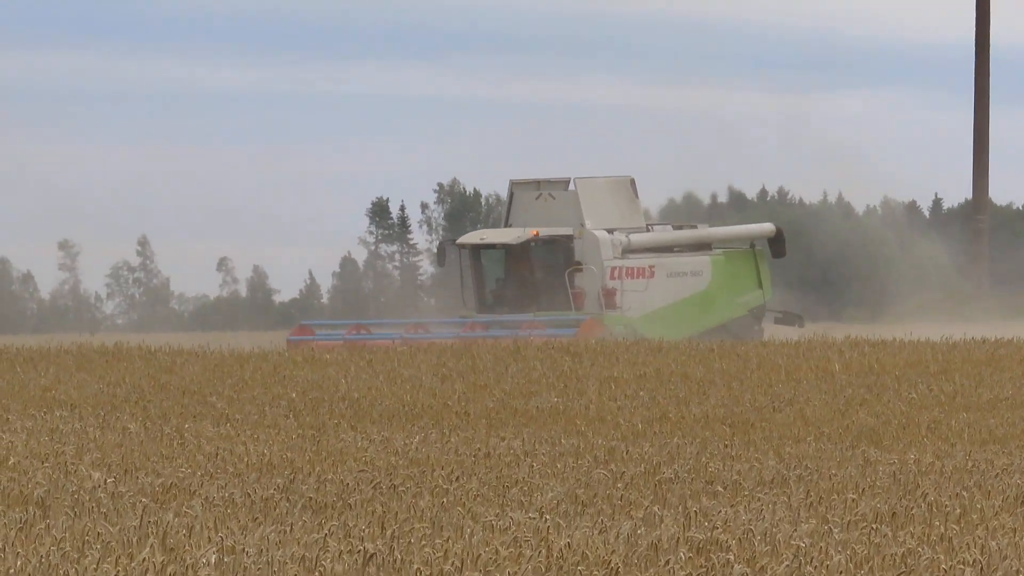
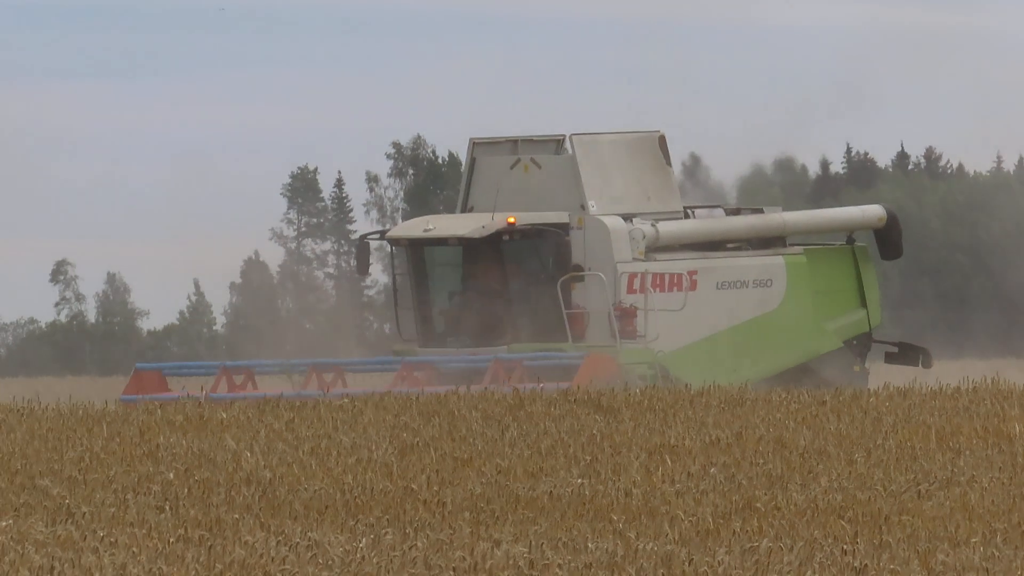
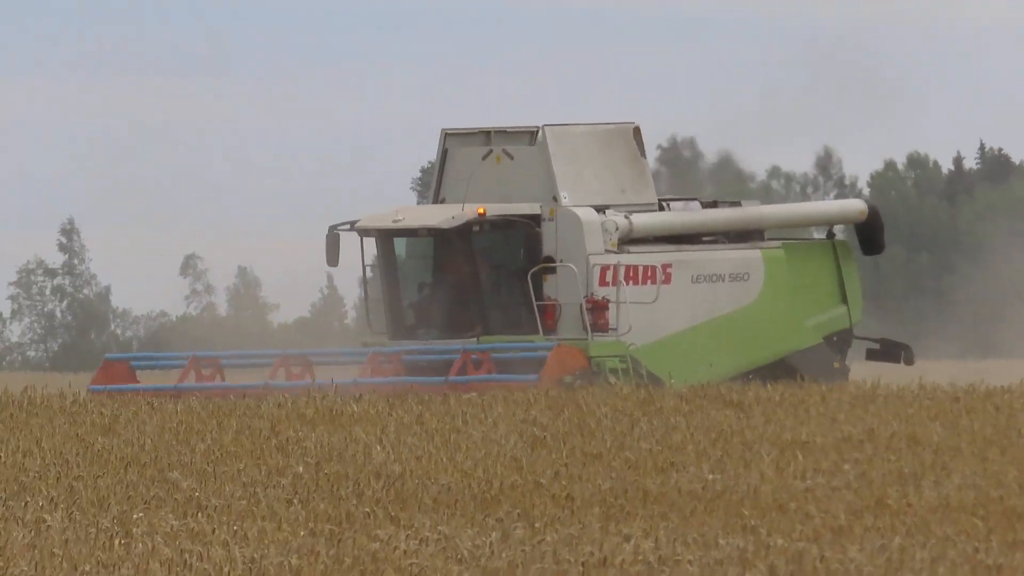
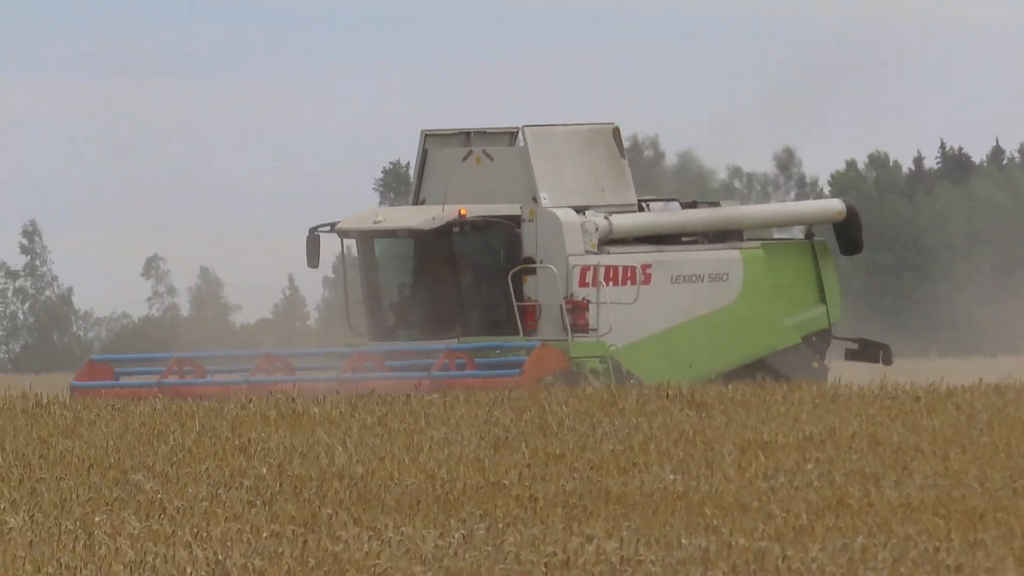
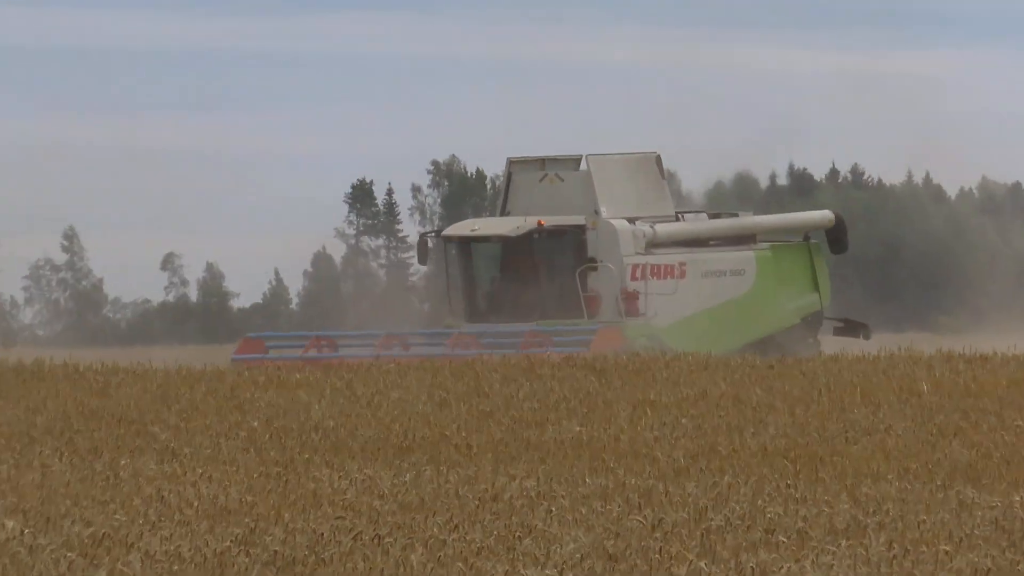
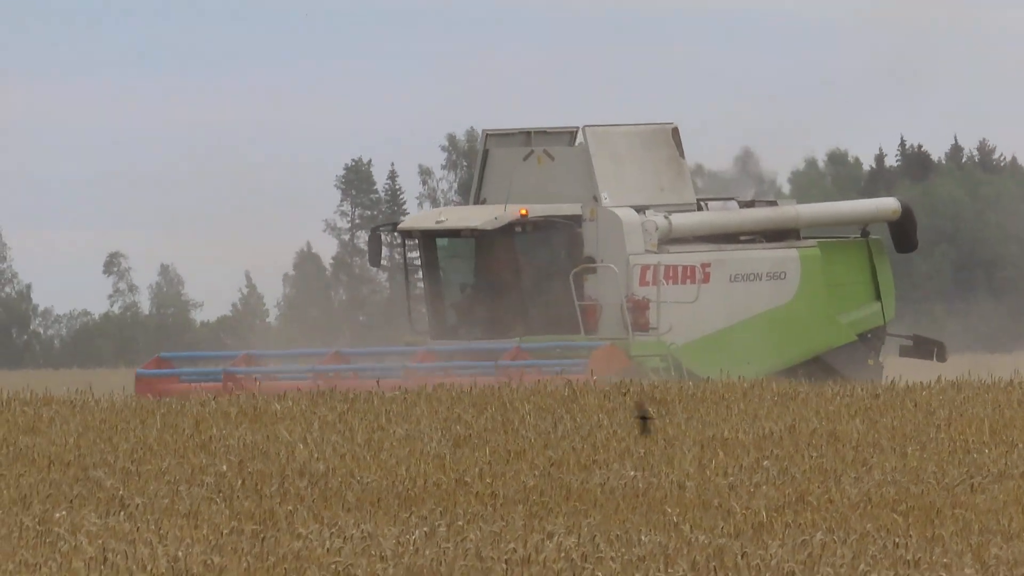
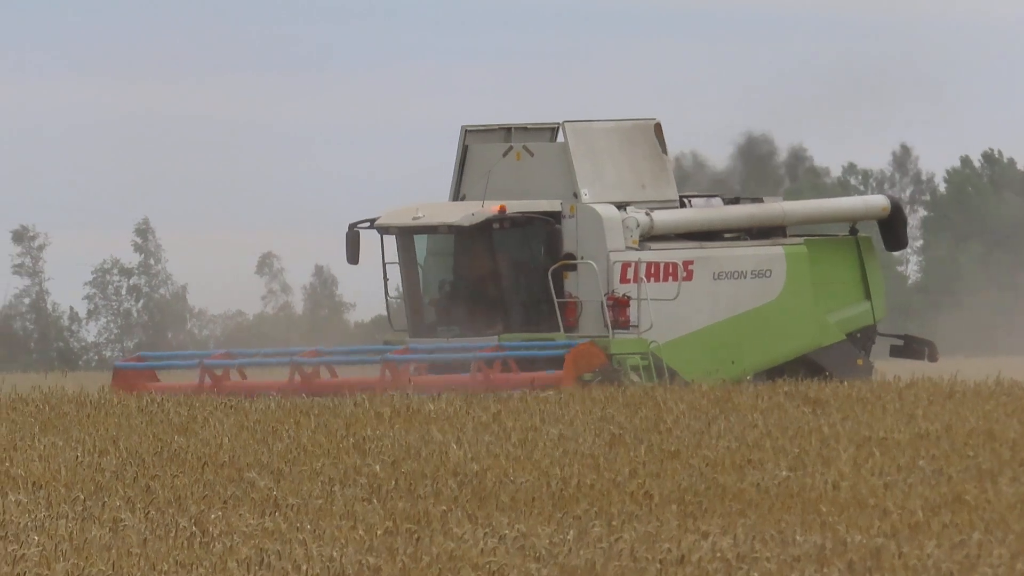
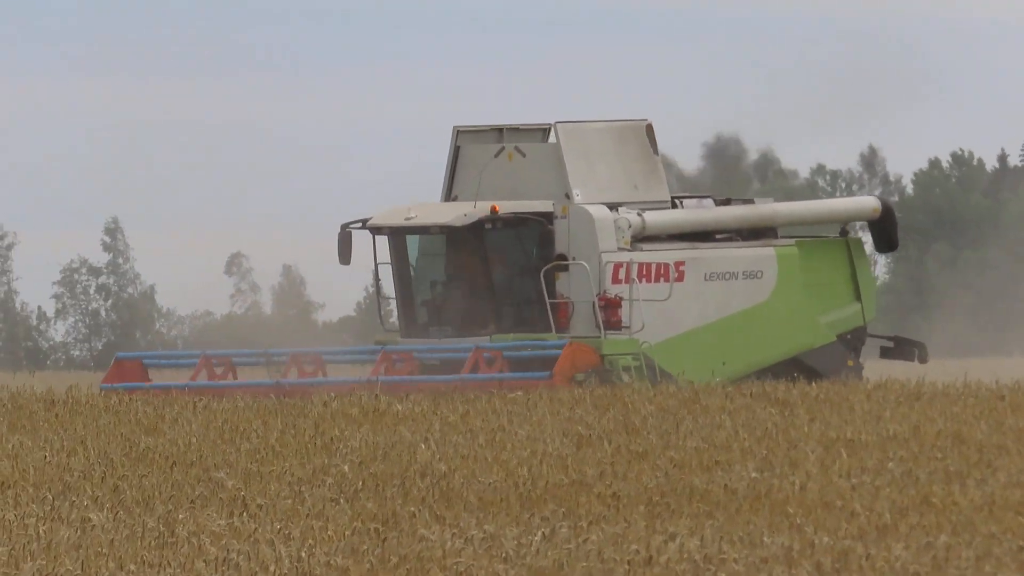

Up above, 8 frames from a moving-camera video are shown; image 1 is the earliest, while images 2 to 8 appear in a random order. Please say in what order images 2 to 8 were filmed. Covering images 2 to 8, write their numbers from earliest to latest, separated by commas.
5, 2, 6, 4, 3, 8, 7
